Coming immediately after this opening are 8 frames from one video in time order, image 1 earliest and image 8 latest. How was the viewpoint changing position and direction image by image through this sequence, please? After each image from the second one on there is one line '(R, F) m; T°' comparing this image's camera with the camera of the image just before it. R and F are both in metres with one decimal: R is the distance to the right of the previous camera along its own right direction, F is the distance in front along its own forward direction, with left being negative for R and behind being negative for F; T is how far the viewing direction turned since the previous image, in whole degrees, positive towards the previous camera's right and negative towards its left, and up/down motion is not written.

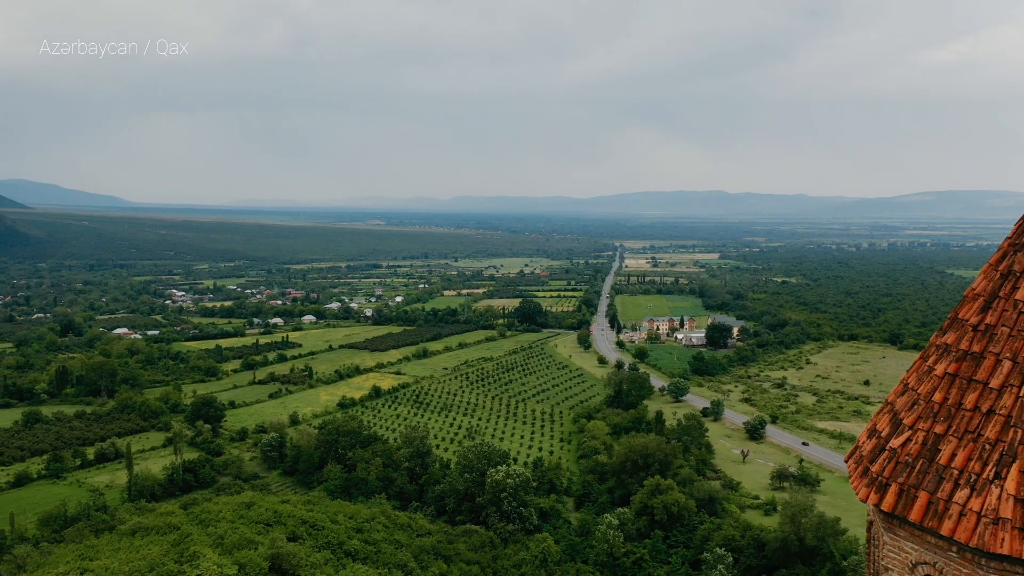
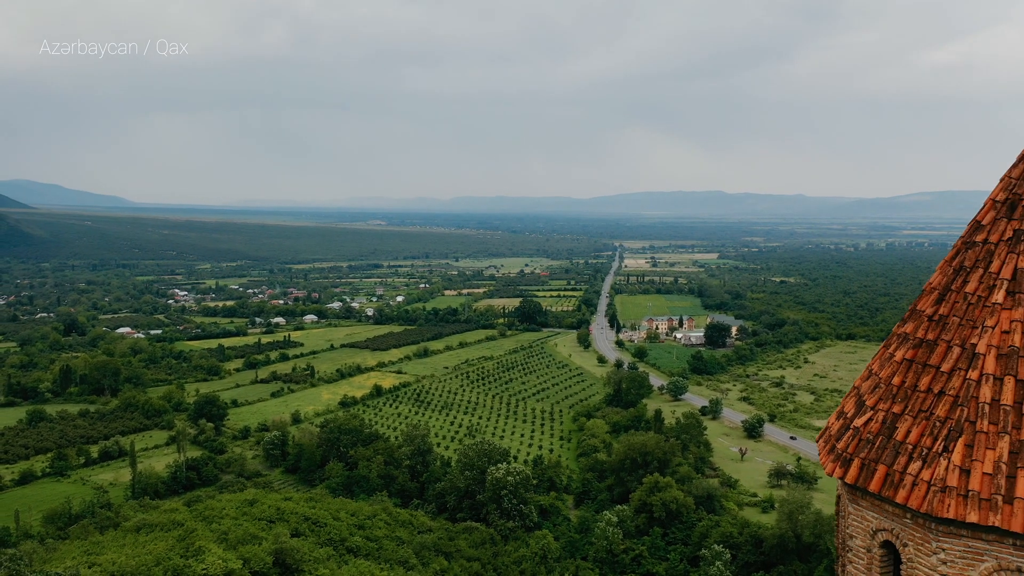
(0.0, -0.4) m; 0°
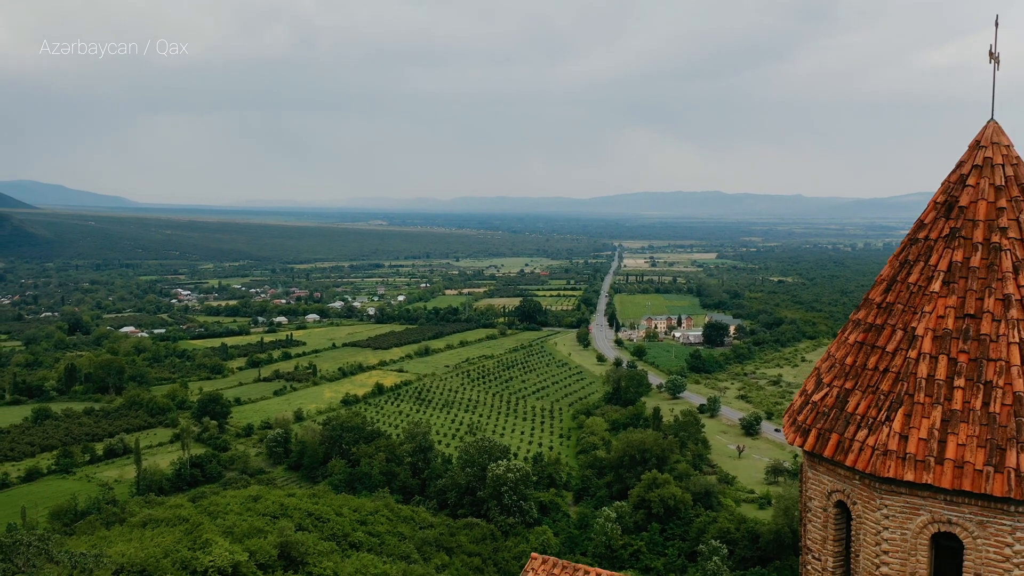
(0.0, -0.5) m; 0°
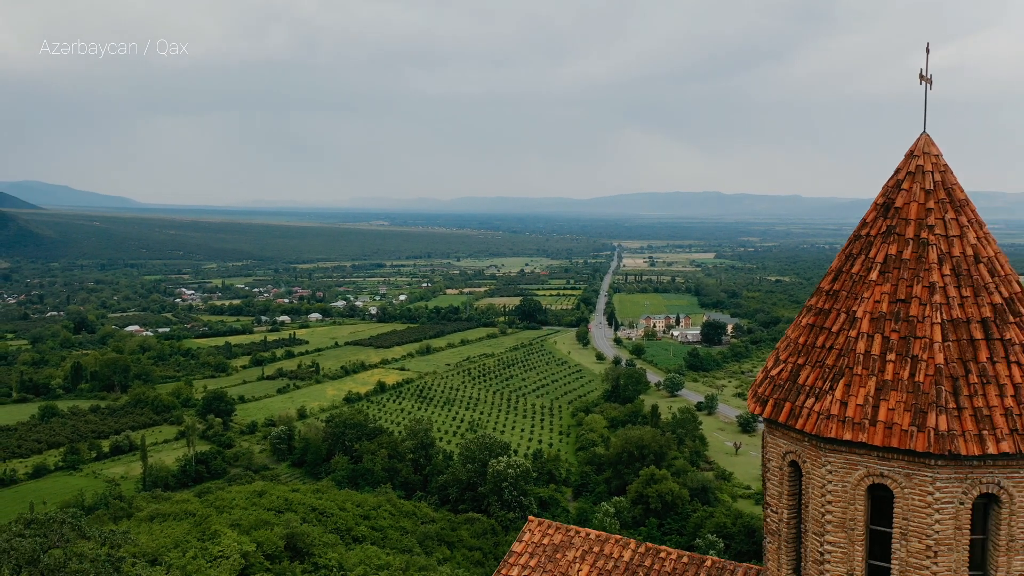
(0.0, -0.7) m; 0°
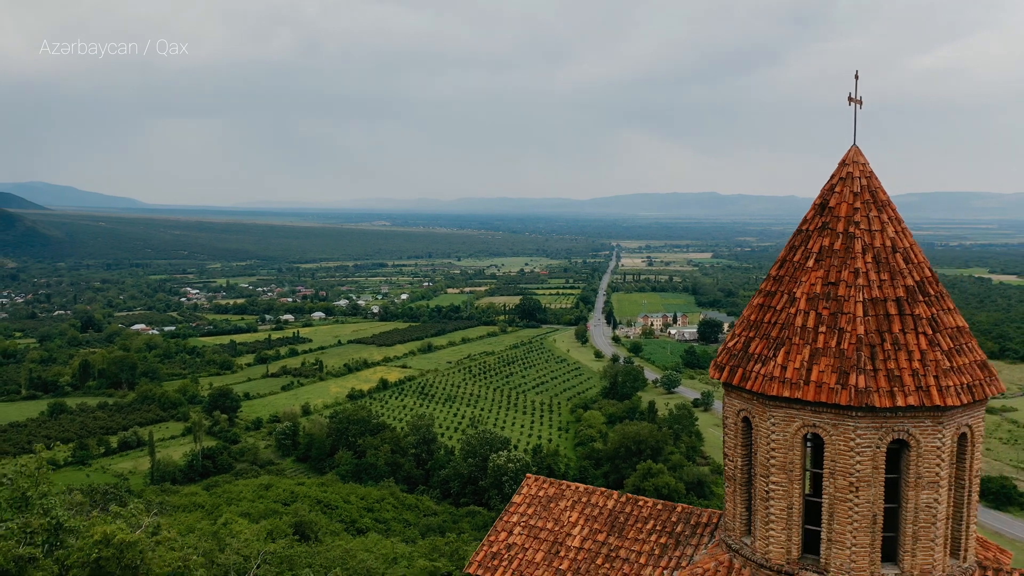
(0.0, -1.0) m; 0°
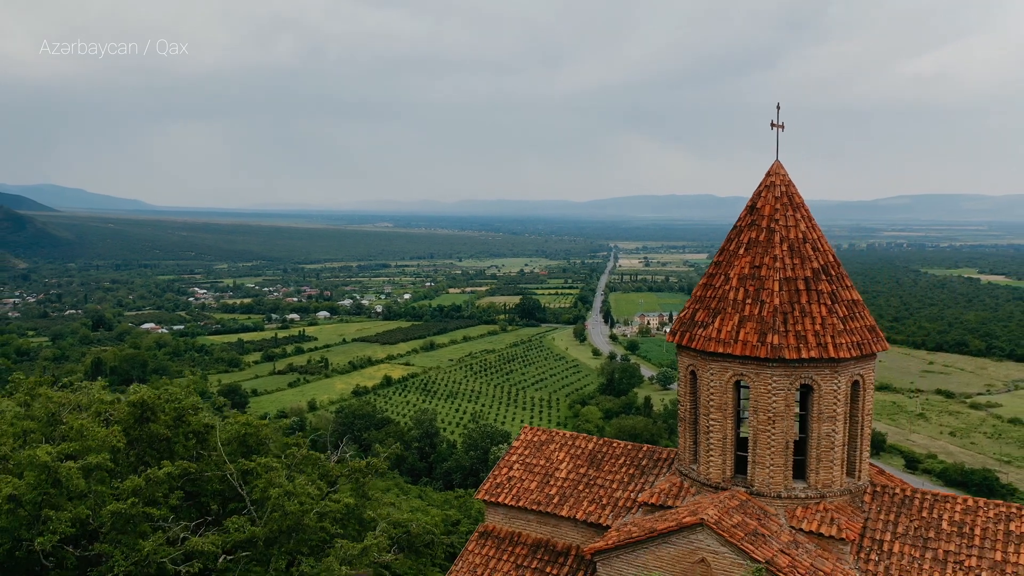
(0.0, -1.7) m; 0°
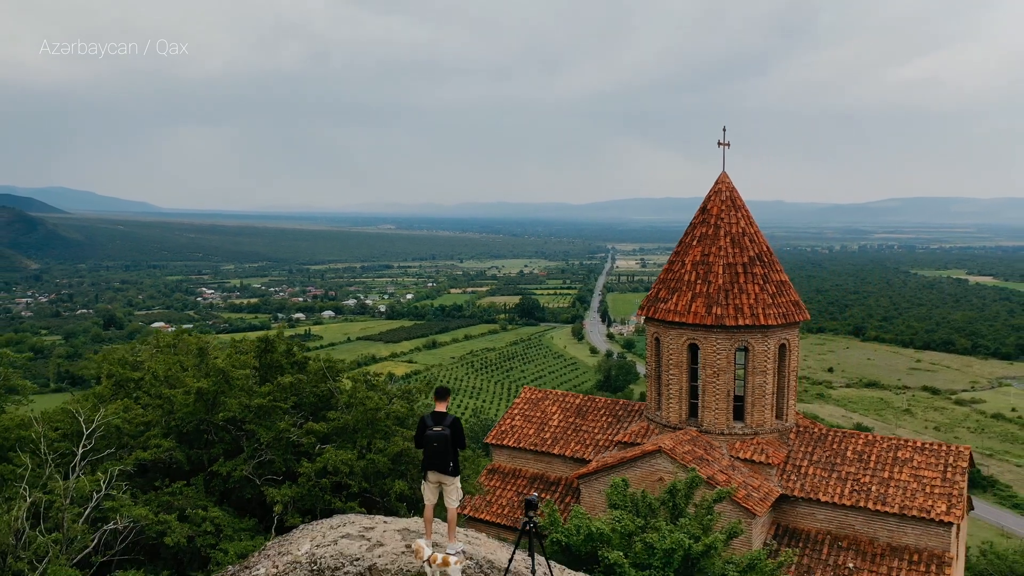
(0.0, -1.9) m; 0°
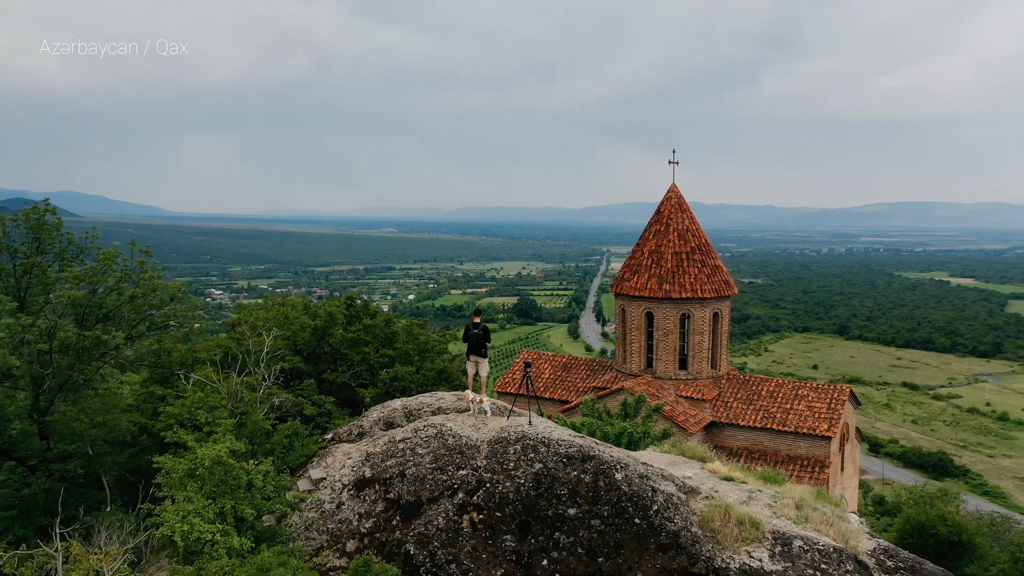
(-0.1, -2.9) m; 0°
